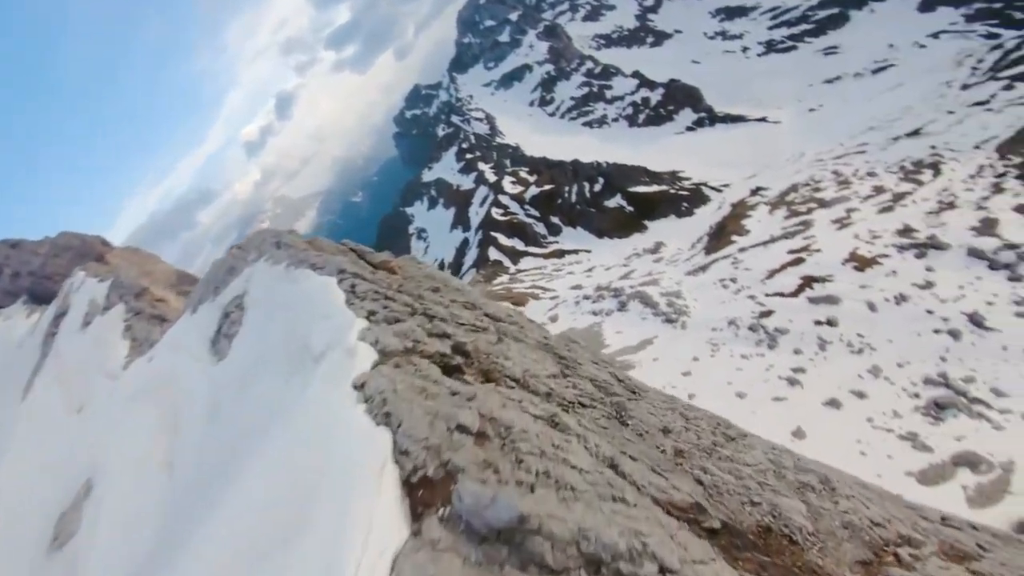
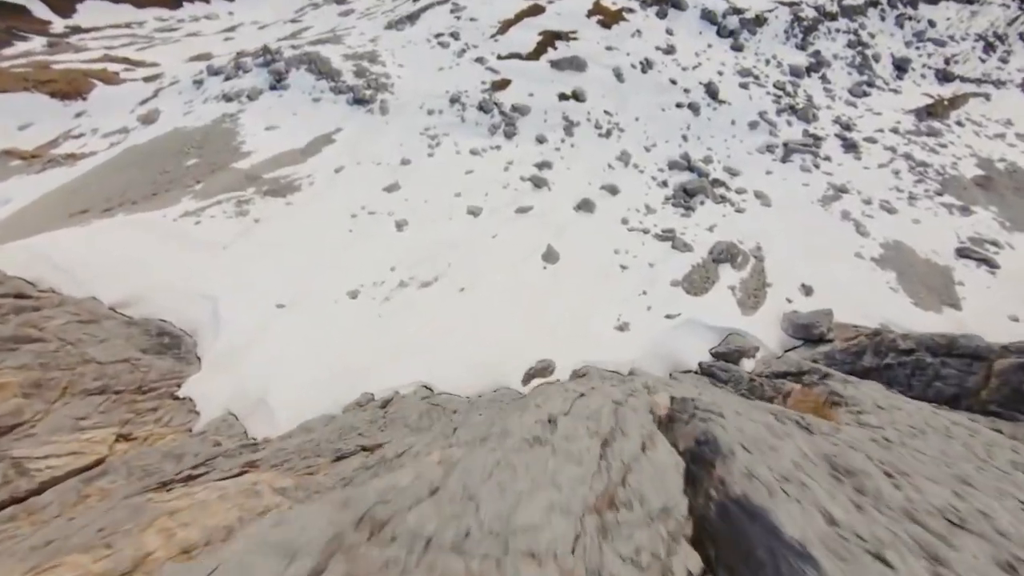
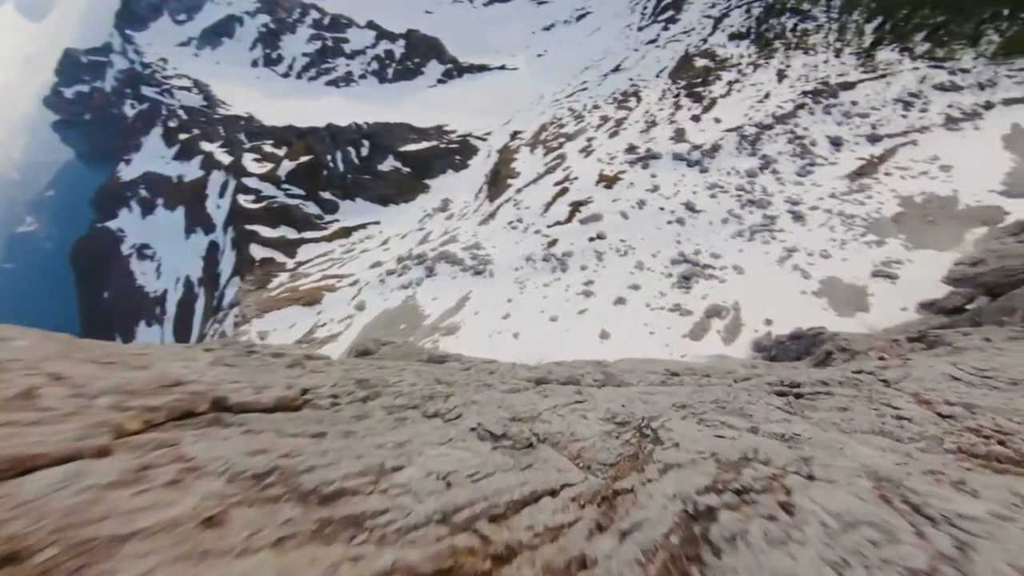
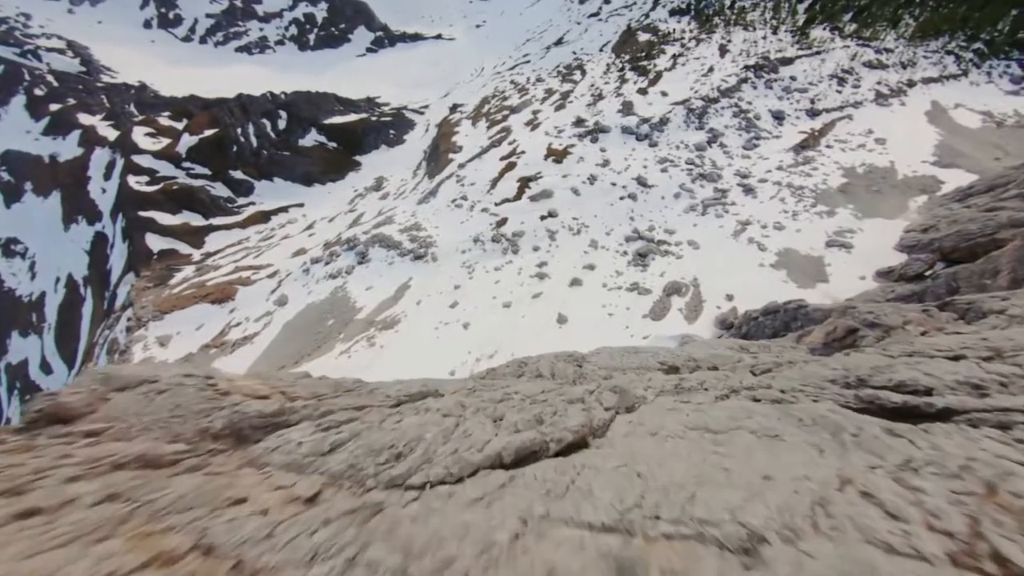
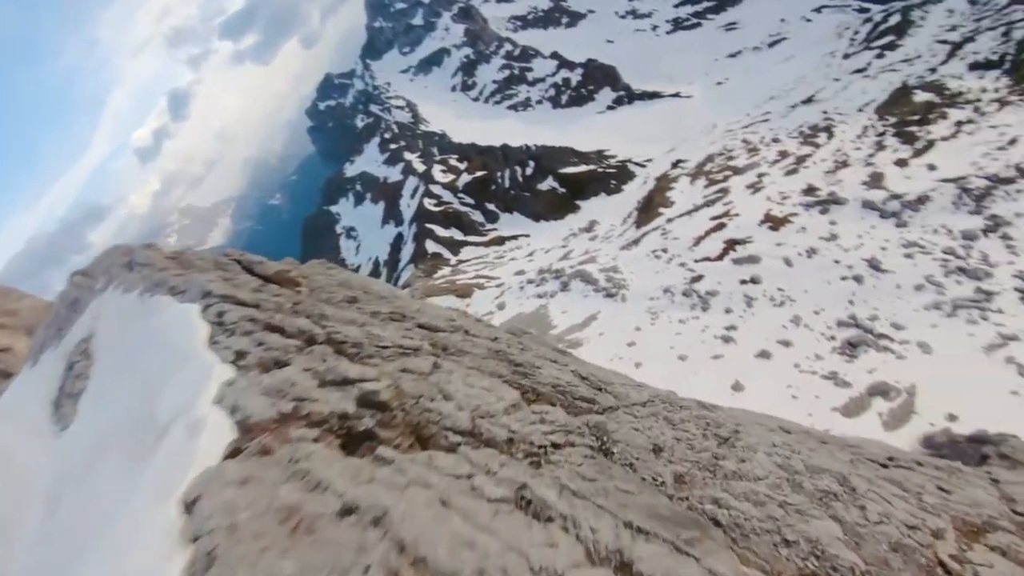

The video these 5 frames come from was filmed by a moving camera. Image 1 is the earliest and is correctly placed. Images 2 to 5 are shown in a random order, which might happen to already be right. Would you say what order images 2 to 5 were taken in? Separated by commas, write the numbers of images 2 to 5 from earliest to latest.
5, 3, 4, 2
